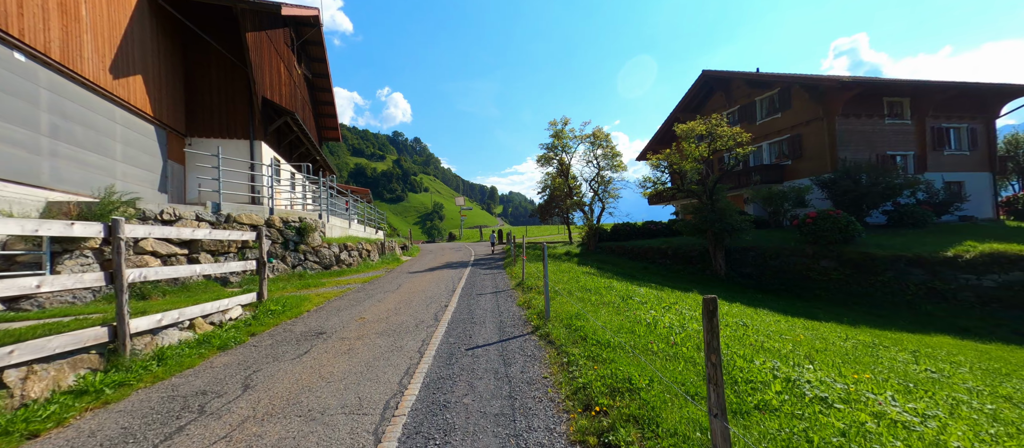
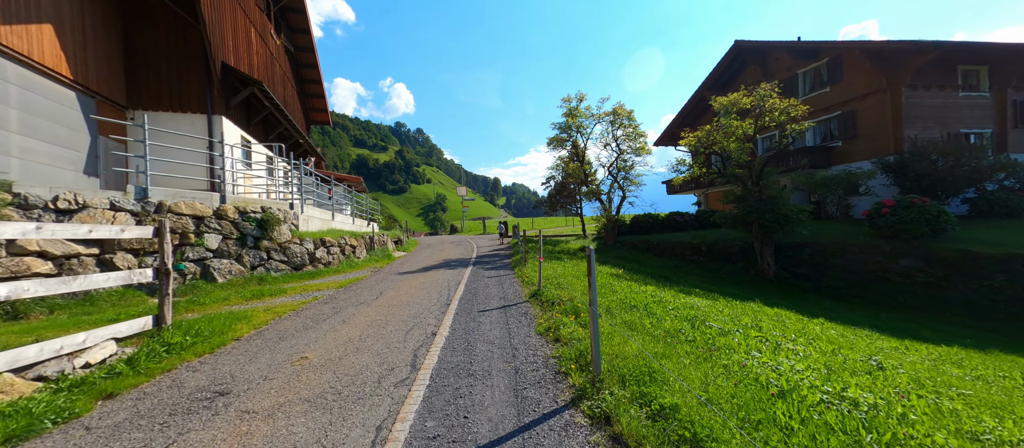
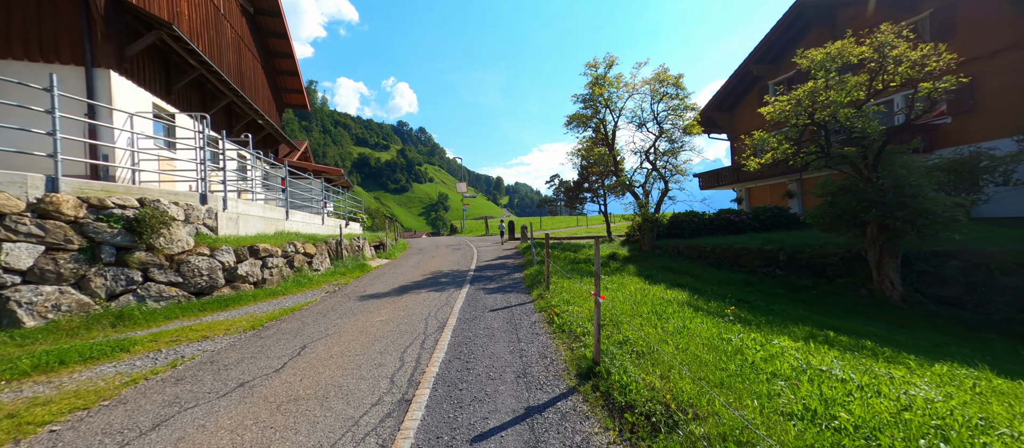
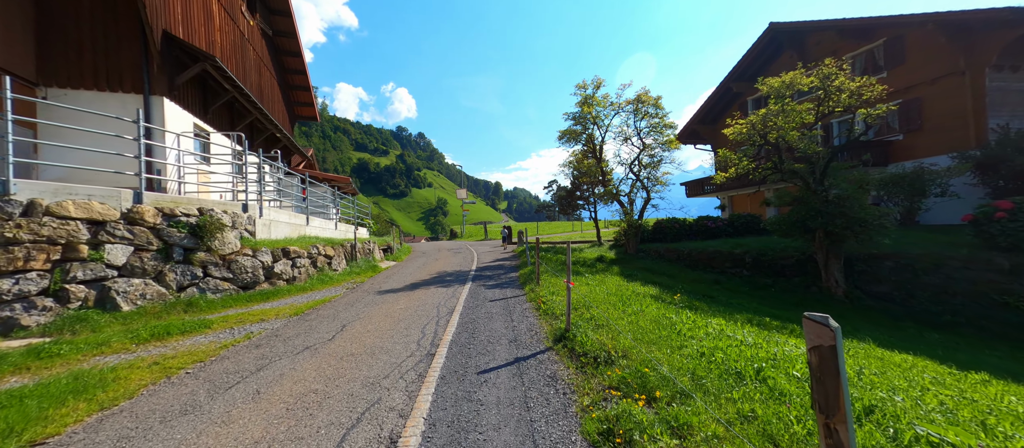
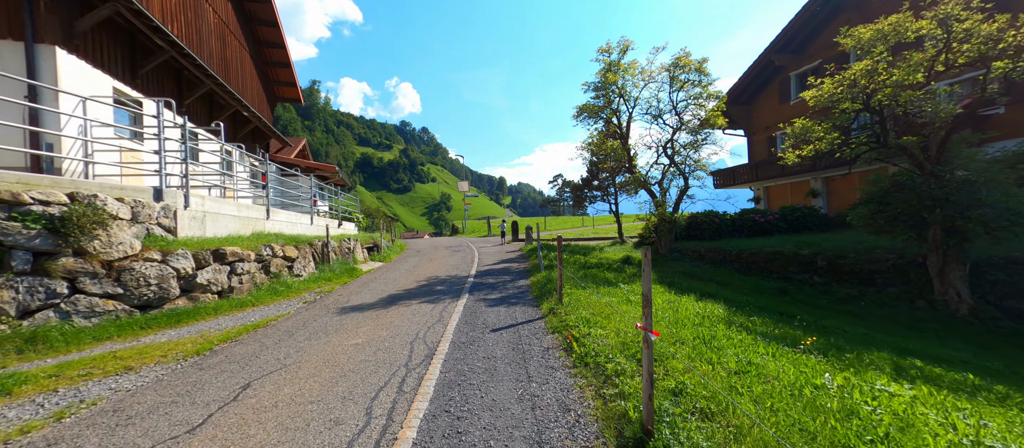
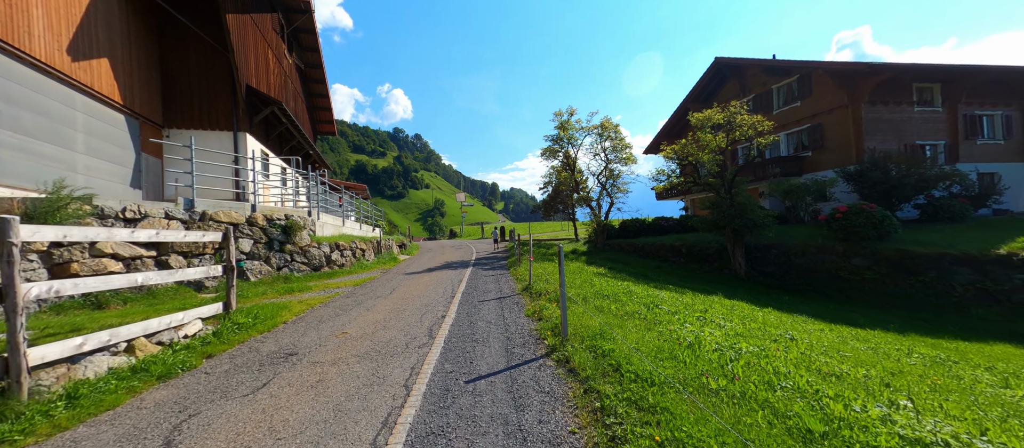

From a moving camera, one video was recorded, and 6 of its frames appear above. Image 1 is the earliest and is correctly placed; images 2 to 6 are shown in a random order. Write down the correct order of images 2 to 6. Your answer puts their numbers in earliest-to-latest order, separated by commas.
6, 2, 4, 3, 5
